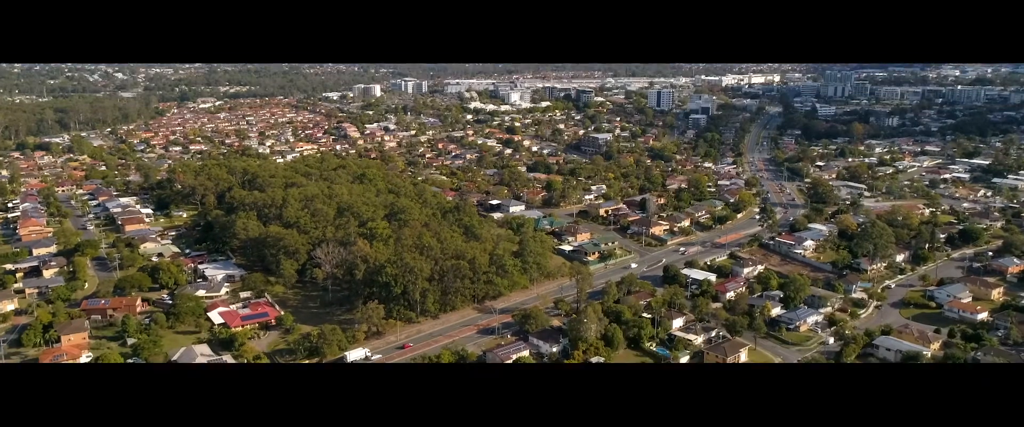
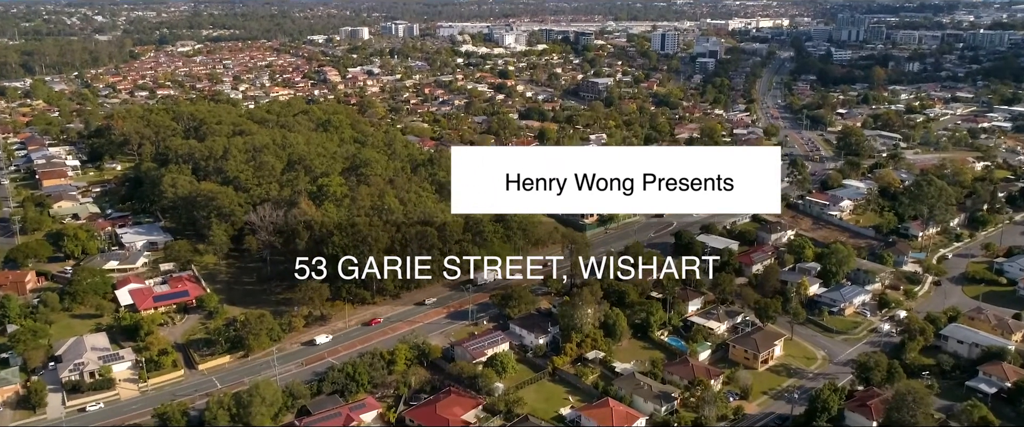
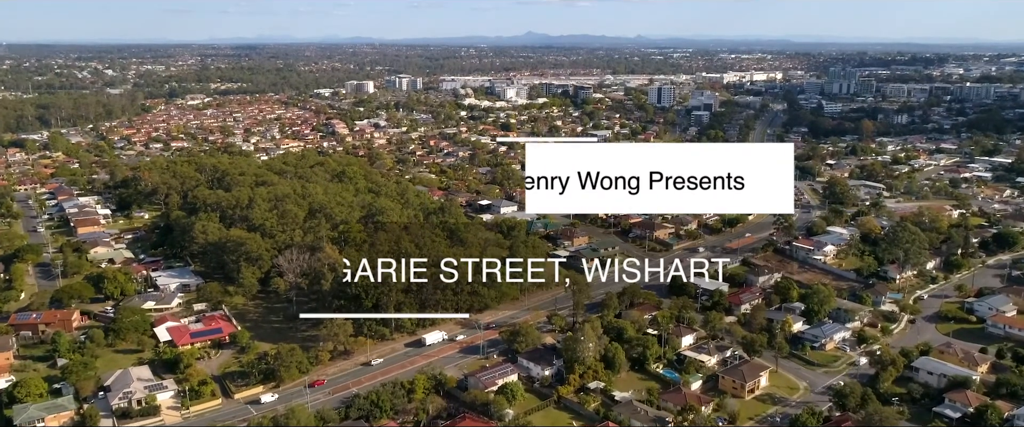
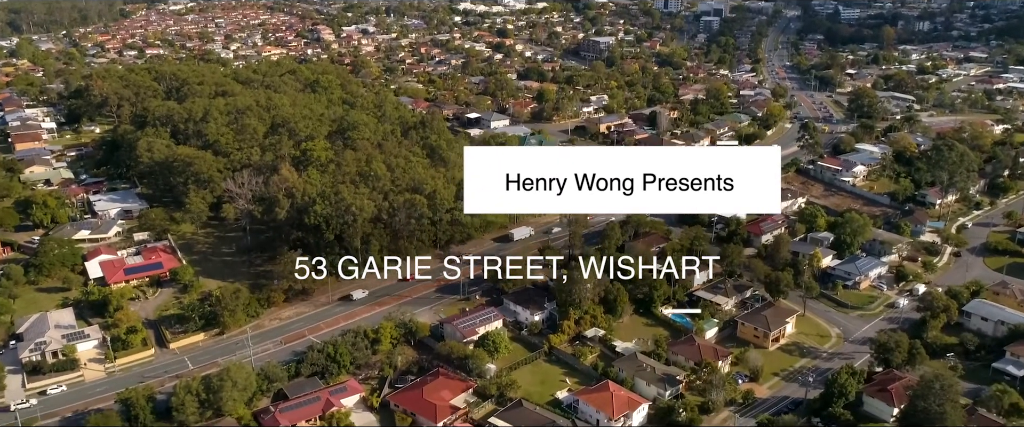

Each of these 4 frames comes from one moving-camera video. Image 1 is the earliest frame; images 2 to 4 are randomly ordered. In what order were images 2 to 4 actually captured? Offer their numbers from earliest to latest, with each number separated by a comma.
3, 2, 4
